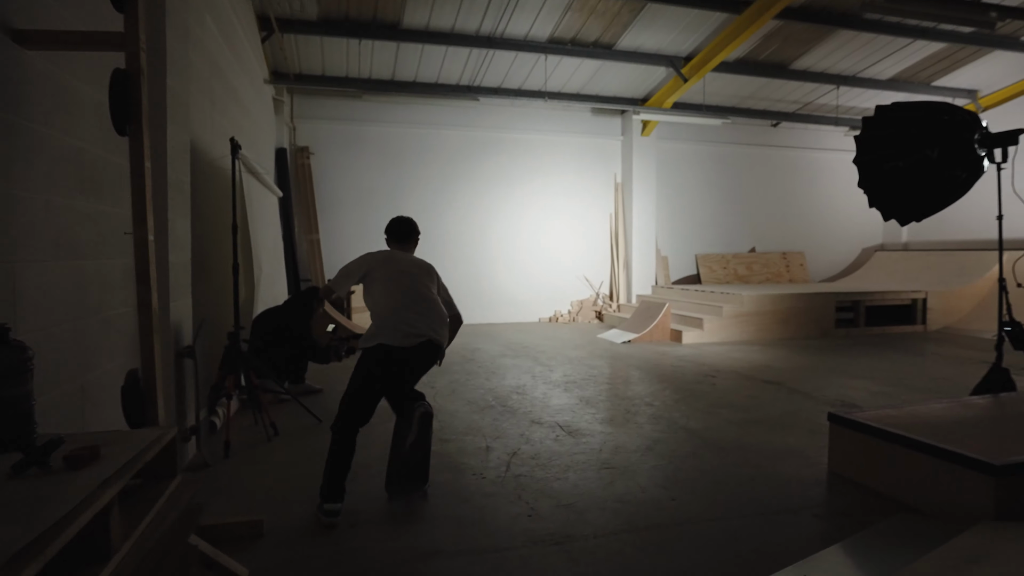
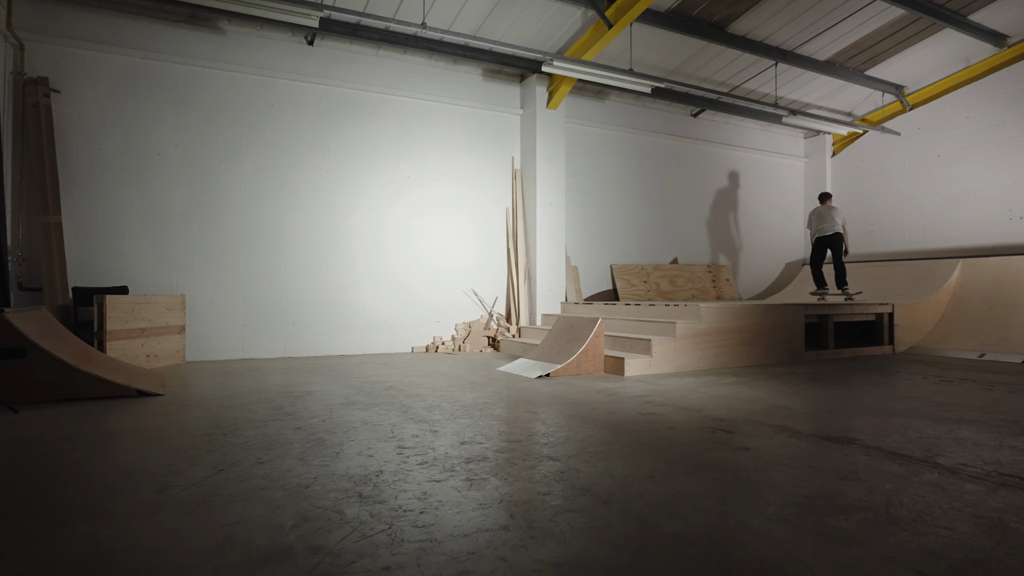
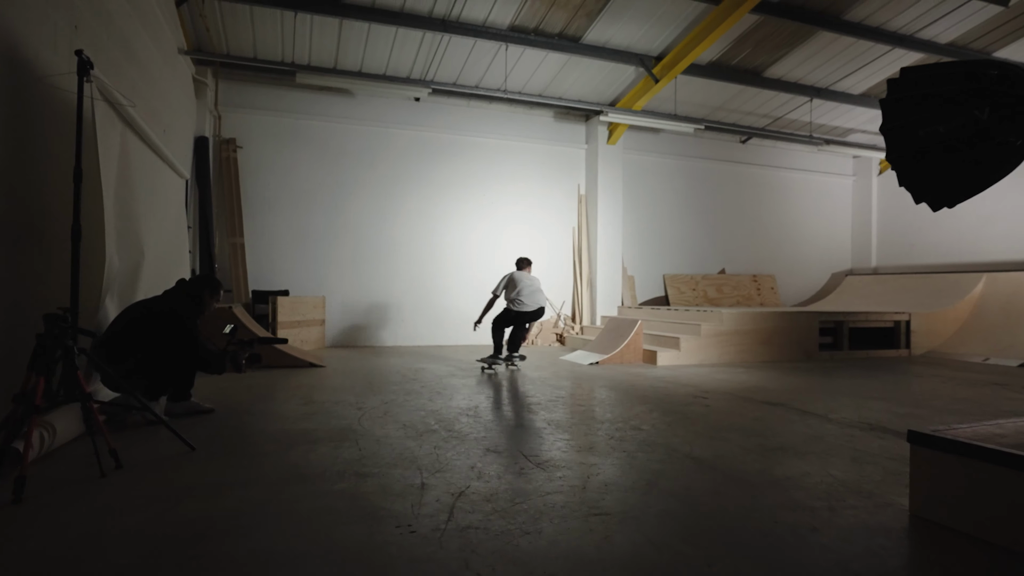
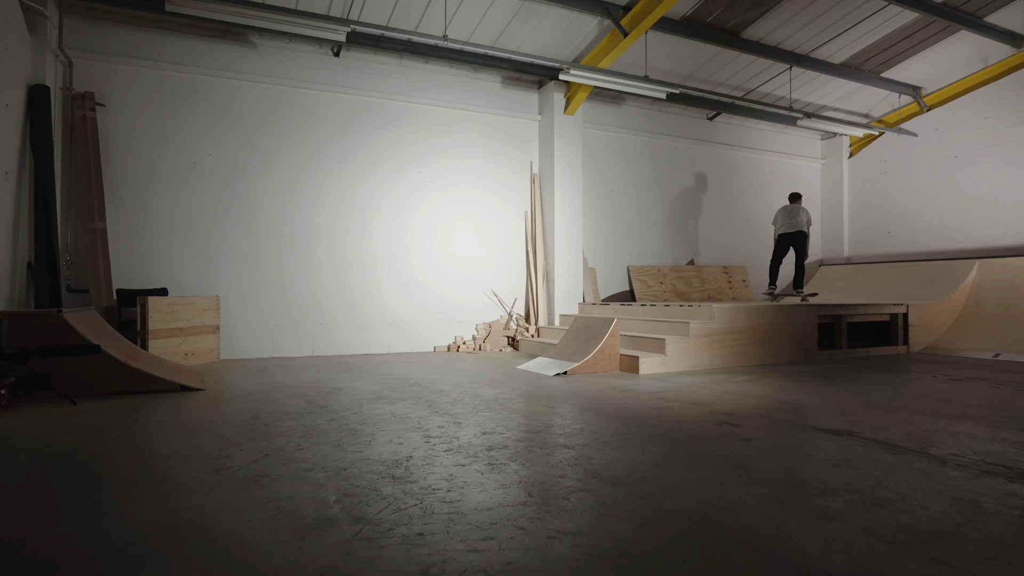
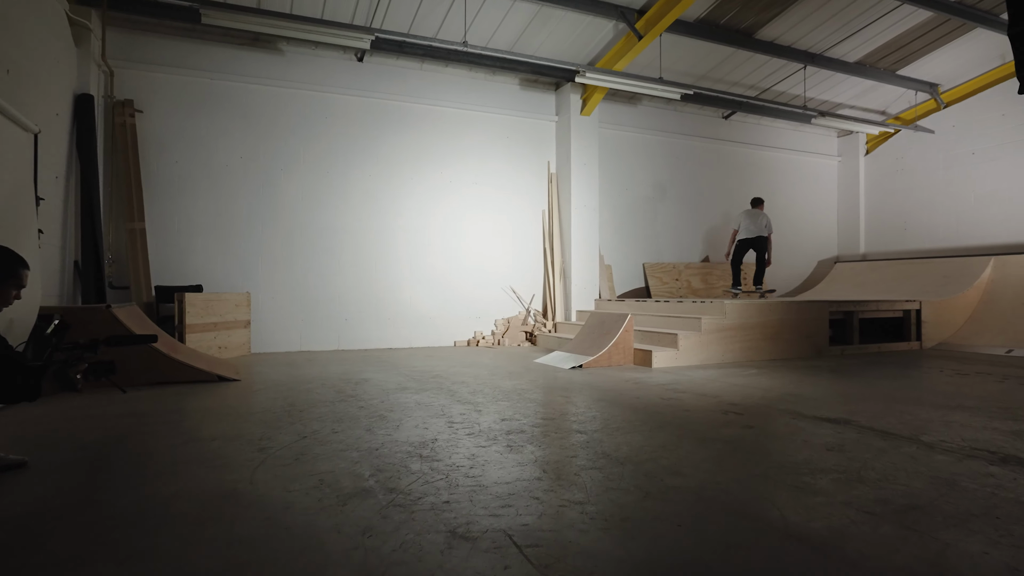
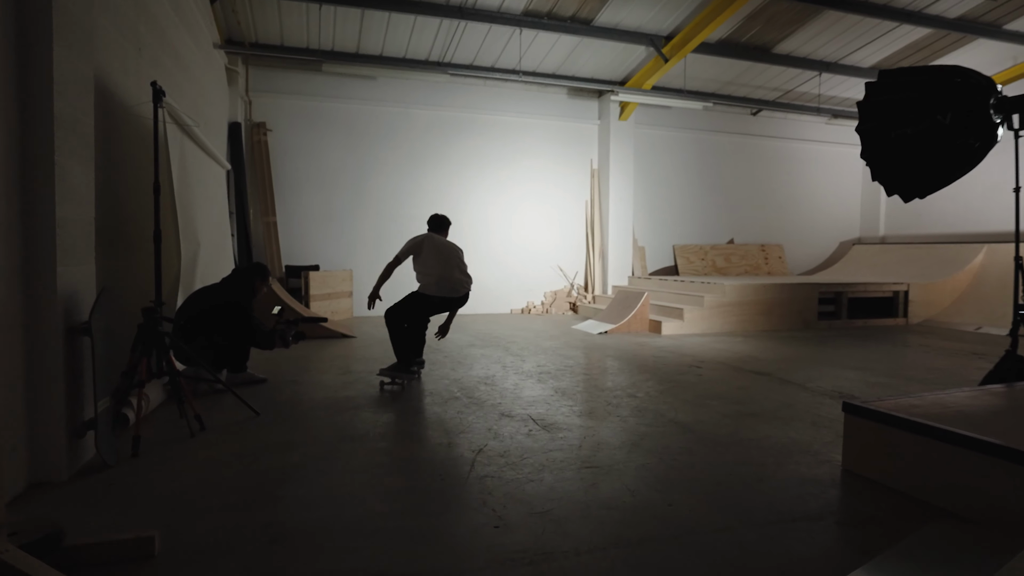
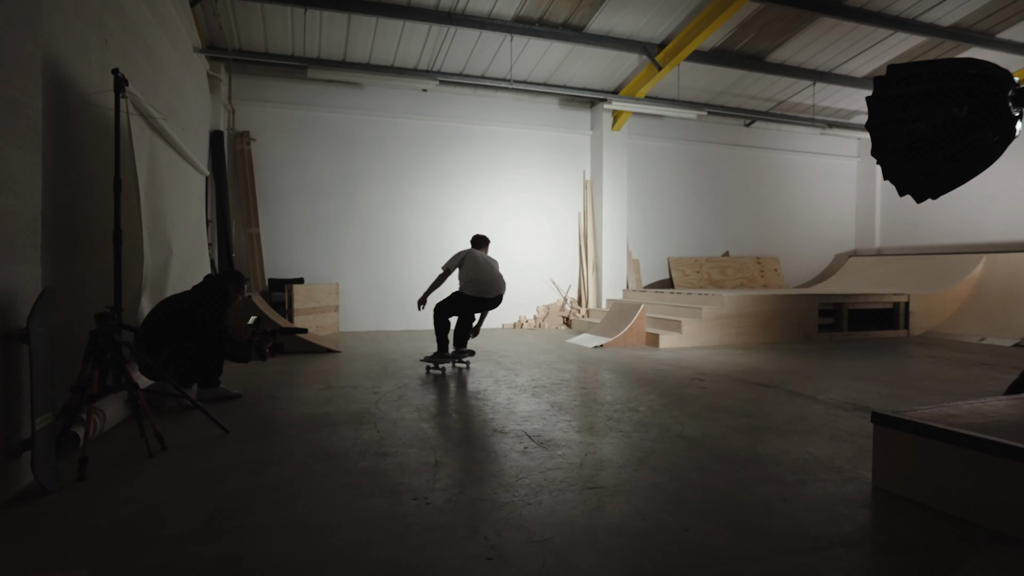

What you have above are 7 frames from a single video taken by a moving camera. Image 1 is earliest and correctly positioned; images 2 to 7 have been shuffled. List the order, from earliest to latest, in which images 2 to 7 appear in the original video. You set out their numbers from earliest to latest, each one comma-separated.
6, 7, 3, 5, 4, 2
